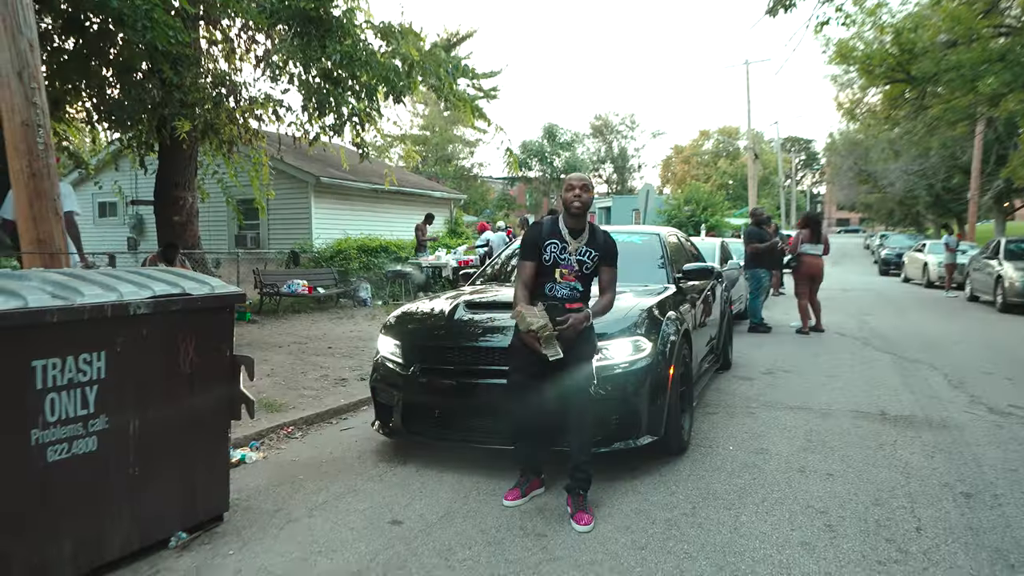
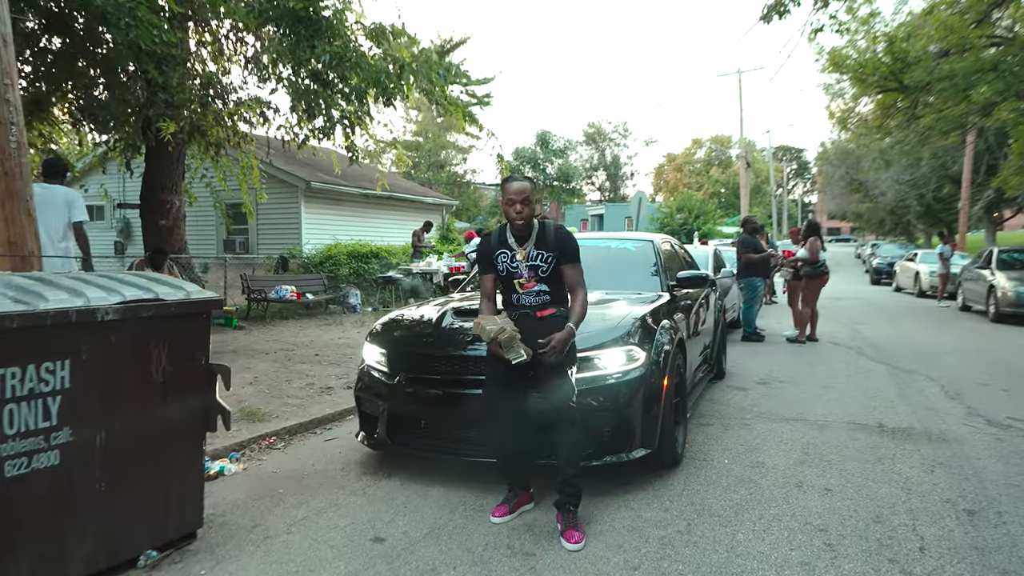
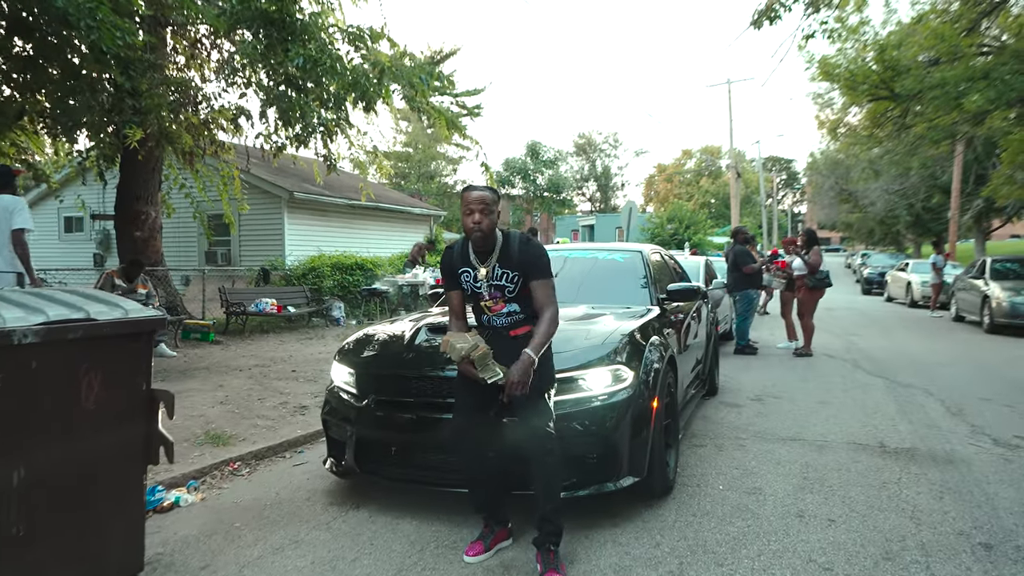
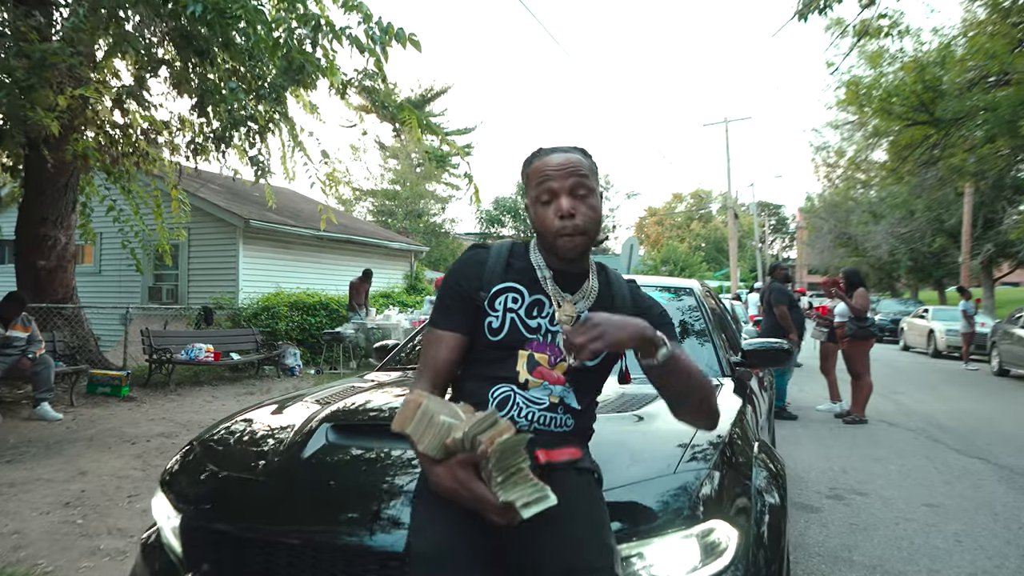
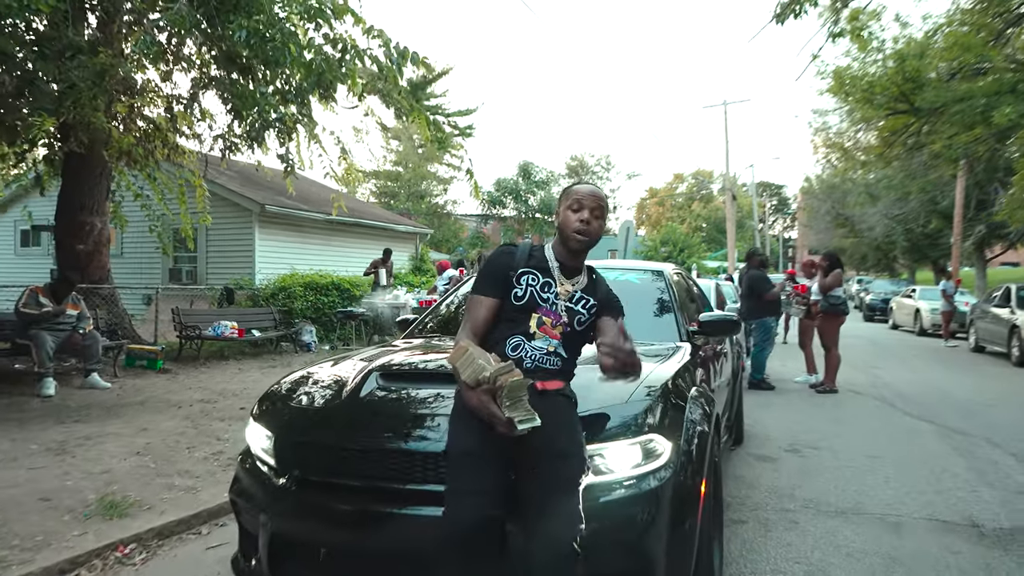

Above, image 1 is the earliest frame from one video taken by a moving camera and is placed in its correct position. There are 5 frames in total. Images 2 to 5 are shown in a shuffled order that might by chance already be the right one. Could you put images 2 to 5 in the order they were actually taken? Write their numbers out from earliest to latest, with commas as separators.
2, 3, 5, 4
